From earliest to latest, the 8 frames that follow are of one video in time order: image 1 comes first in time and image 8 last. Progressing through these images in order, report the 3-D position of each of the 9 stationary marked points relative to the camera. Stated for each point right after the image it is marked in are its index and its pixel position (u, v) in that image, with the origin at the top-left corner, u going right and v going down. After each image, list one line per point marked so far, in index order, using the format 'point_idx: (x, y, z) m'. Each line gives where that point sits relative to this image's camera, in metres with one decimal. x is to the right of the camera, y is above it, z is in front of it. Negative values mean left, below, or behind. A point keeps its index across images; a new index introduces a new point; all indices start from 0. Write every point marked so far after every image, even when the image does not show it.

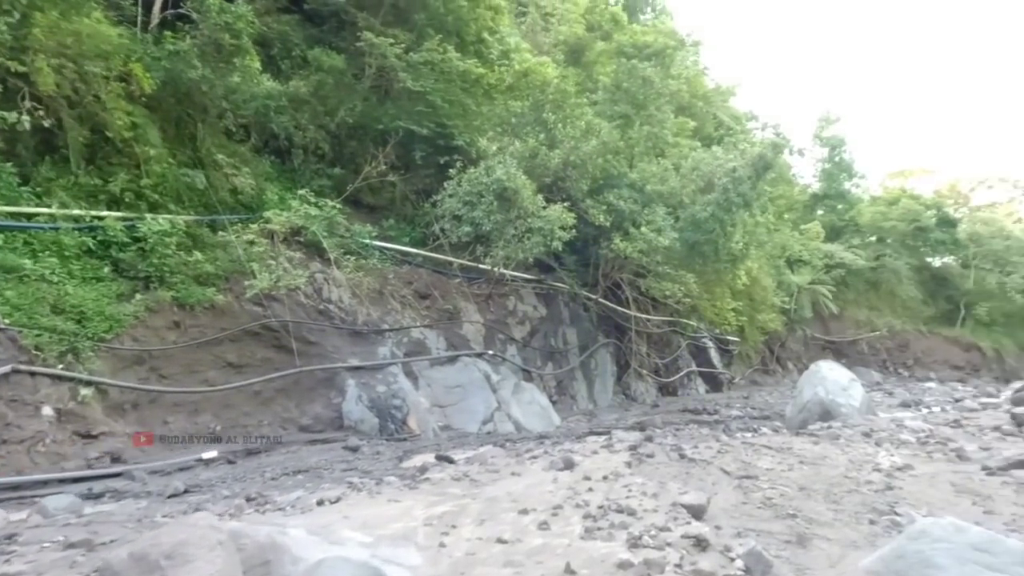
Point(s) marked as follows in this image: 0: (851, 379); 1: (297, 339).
0: (+4.5, -1.2, +11.0) m
1: (-2.1, -0.5, +8.2) m
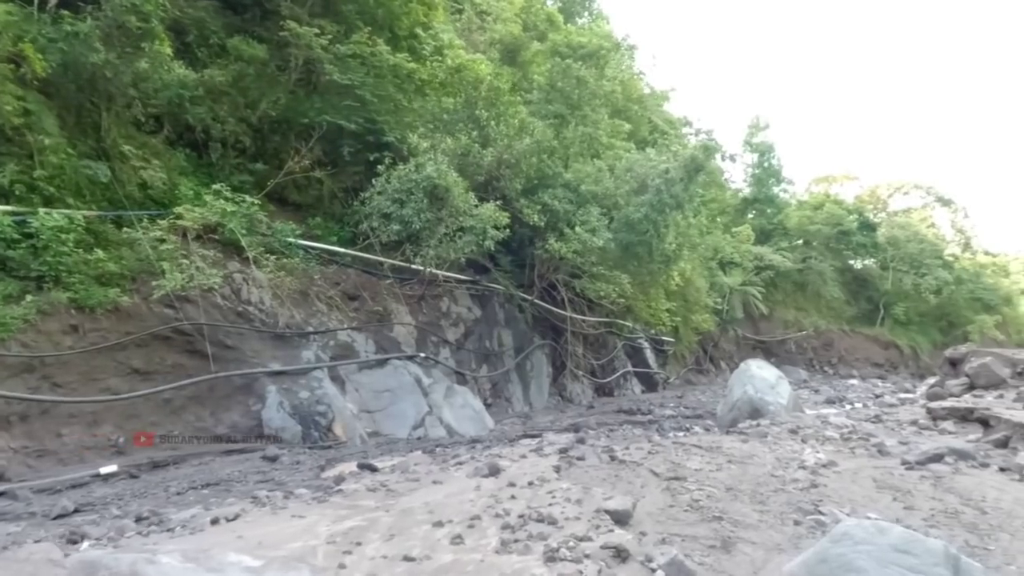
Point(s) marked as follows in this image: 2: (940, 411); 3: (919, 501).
0: (+3.6, -1.2, +11.1) m
1: (-2.8, -0.5, +7.8) m
2: (+4.9, -1.4, +9.6) m
3: (+2.3, -1.2, +4.7) m
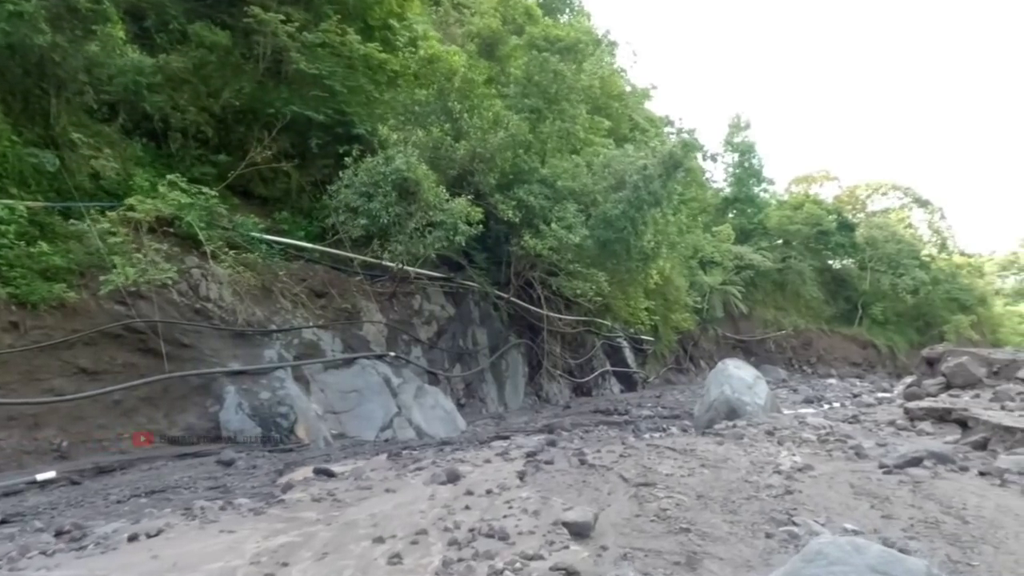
0: (+3.2, -1.1, +10.9) m
1: (-3.1, -0.5, +7.5) m
2: (+4.6, -1.4, +9.5) m
3: (+2.1, -1.2, +4.5) m
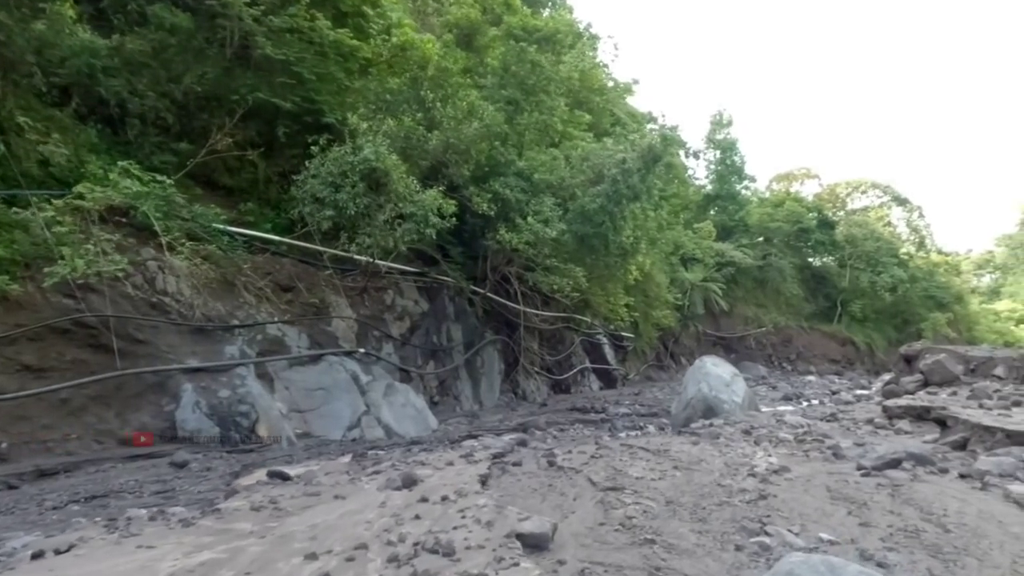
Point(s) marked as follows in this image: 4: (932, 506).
0: (+2.9, -1.1, +10.8) m
1: (-3.3, -0.4, +7.2) m
2: (+4.2, -1.3, +9.3) m
3: (+1.9, -1.2, +4.3) m
4: (+2.3, -1.2, +4.5) m
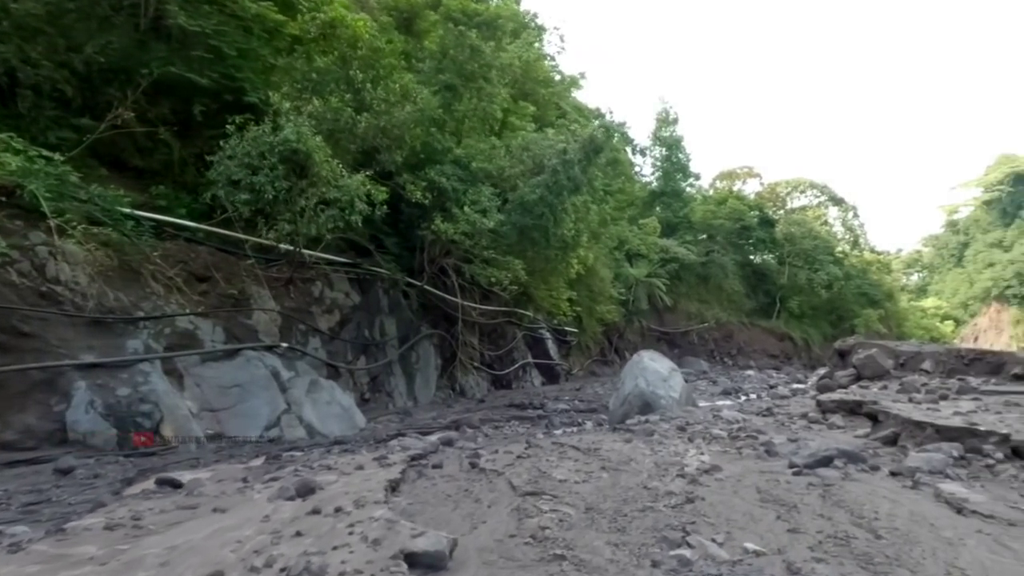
0: (+2.0, -1.0, +10.6) m
1: (-4.0, -0.3, +6.6) m
2: (+3.5, -1.3, +9.2) m
3: (+1.4, -1.1, +4.1) m
4: (+1.8, -1.1, +4.3) m
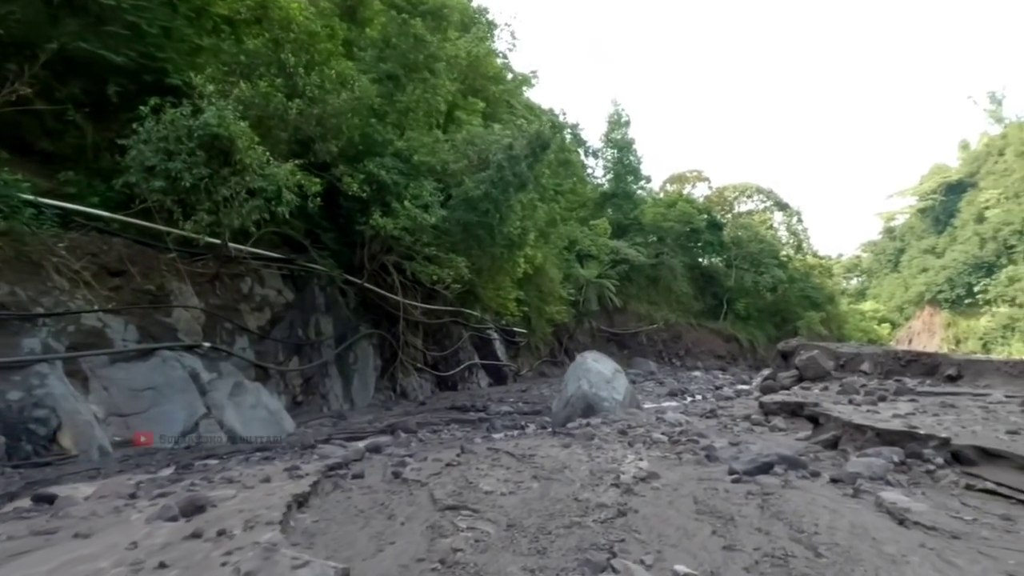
0: (+1.3, -1.0, +10.3) m
1: (-4.5, -0.3, +6.0) m
2: (+2.8, -1.3, +9.0) m
3: (+1.1, -1.1, +3.8) m
4: (+1.4, -1.1, +4.1) m
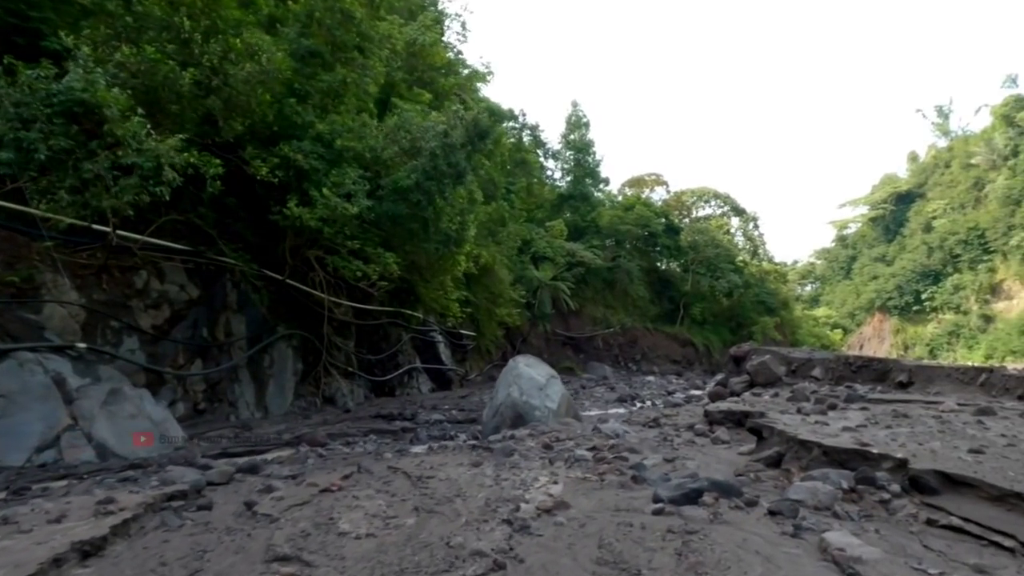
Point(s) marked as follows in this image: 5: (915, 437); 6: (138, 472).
0: (+0.4, -1.0, +9.4) m
1: (-5.1, -0.2, +4.9) m
2: (+2.0, -1.3, +8.2) m
3: (+0.5, -1.1, +2.9) m
4: (+0.9, -1.1, +3.2) m
5: (+2.9, -1.1, +6.0) m
6: (-2.8, -1.4, +6.3) m
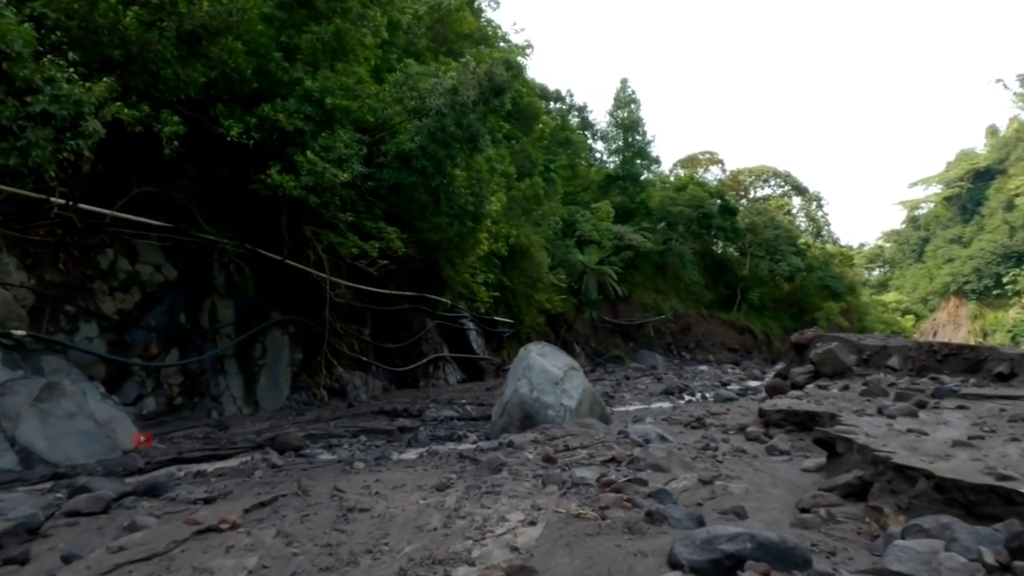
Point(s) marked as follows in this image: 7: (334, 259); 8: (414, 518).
0: (+0.6, -0.7, +7.9) m
1: (-5.3, -0.1, +3.7) m
2: (+2.1, -1.0, +6.6) m
3: (+0.2, -0.9, +1.4) m
4: (+0.6, -0.9, +1.6) m
5: (+2.8, -0.8, +4.3) m
6: (-2.8, -1.2, +5.0) m
7: (-2.4, +0.4, +11.3) m
8: (-0.4, -1.0, +3.7) m
